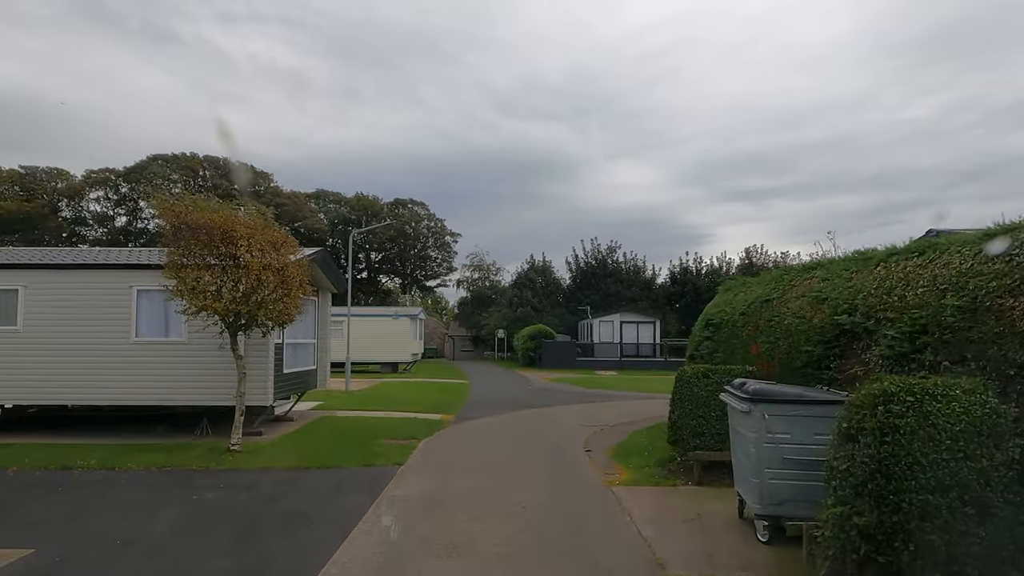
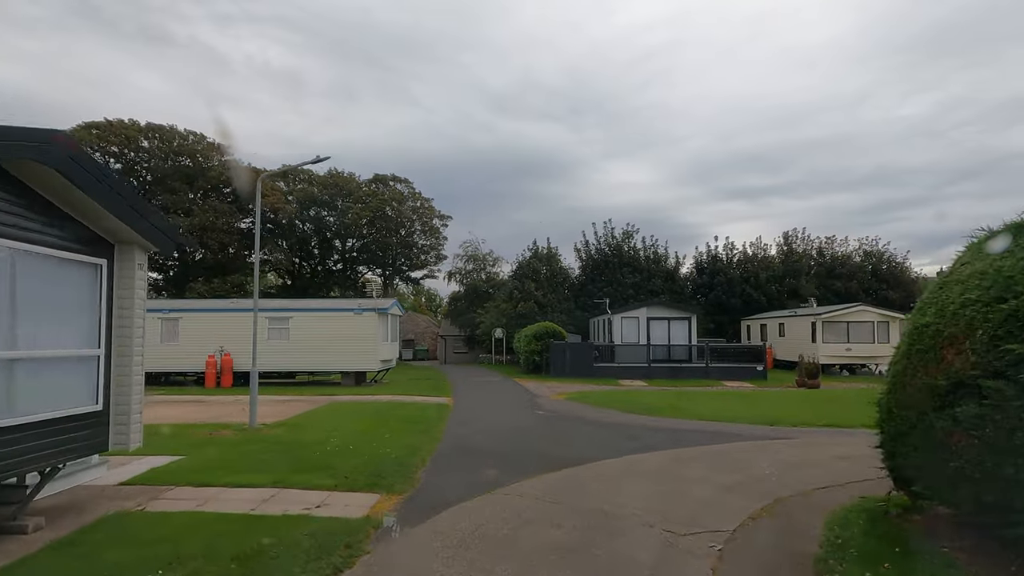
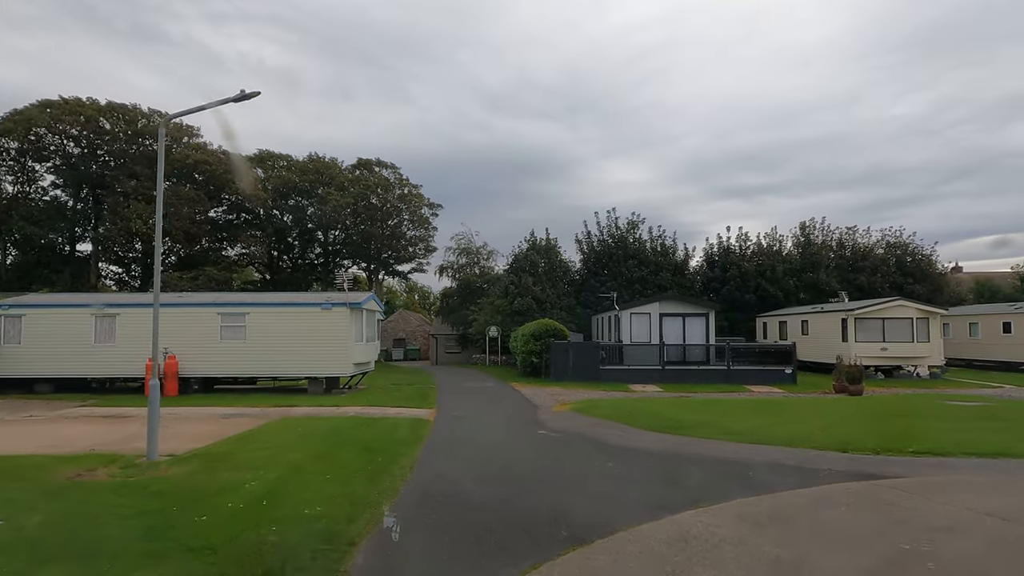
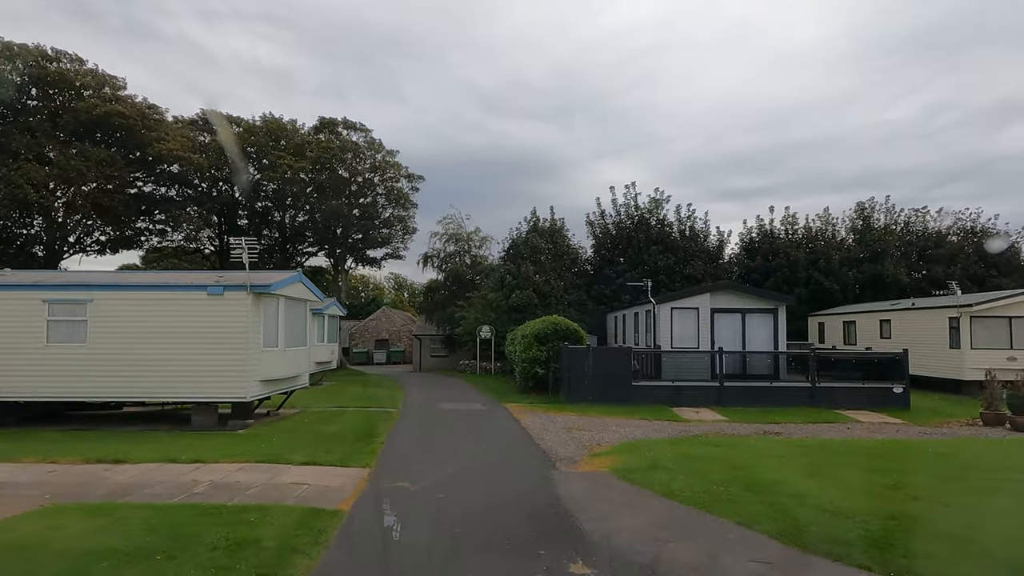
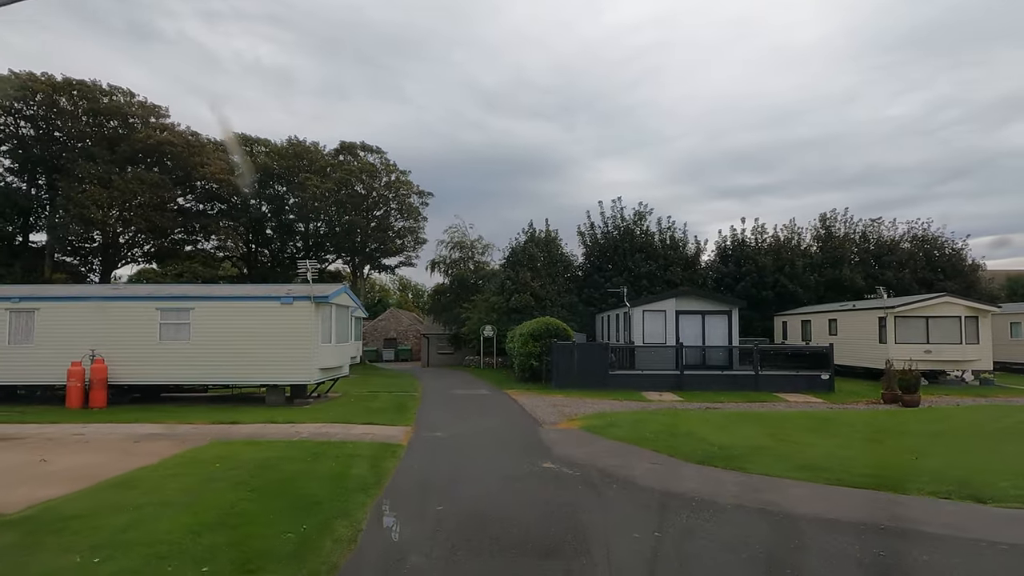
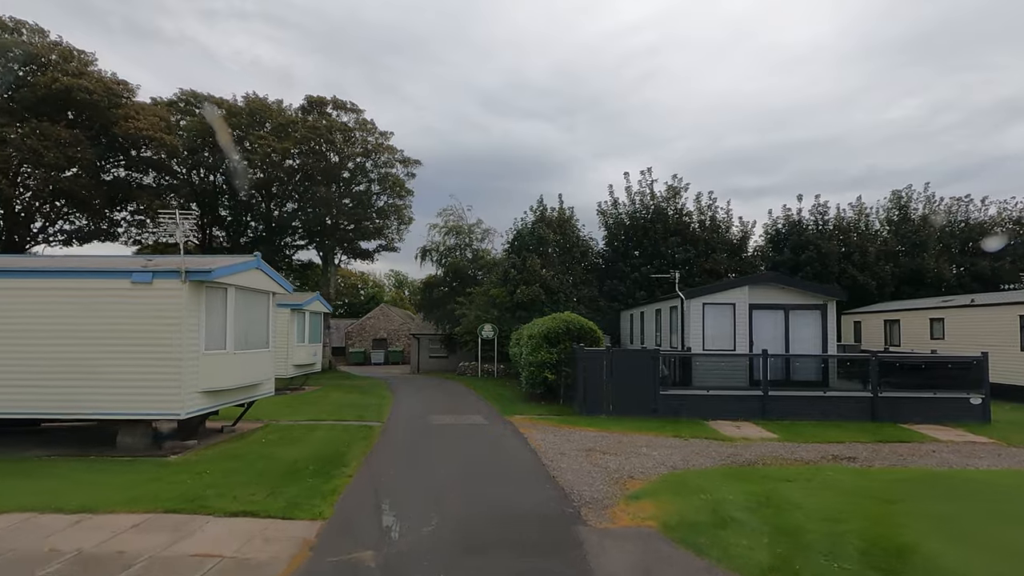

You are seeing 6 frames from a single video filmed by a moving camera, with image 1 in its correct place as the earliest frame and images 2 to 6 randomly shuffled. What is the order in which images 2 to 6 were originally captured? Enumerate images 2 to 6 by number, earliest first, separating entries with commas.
2, 3, 5, 4, 6
